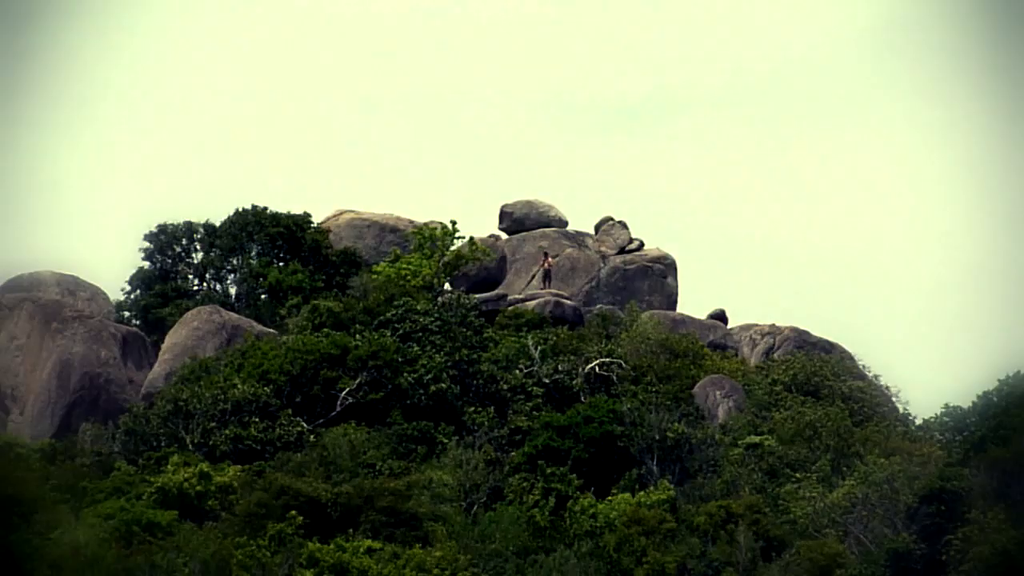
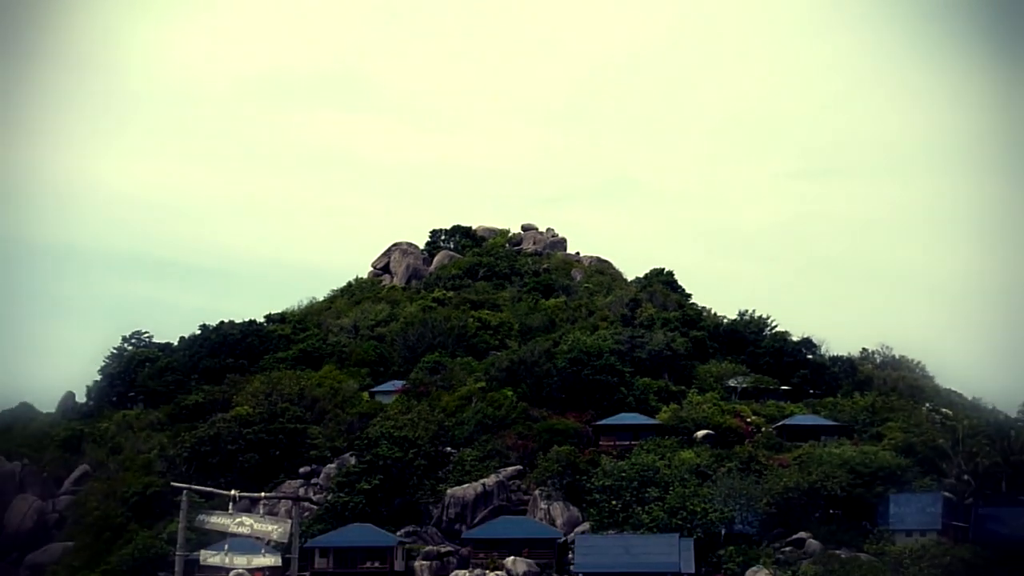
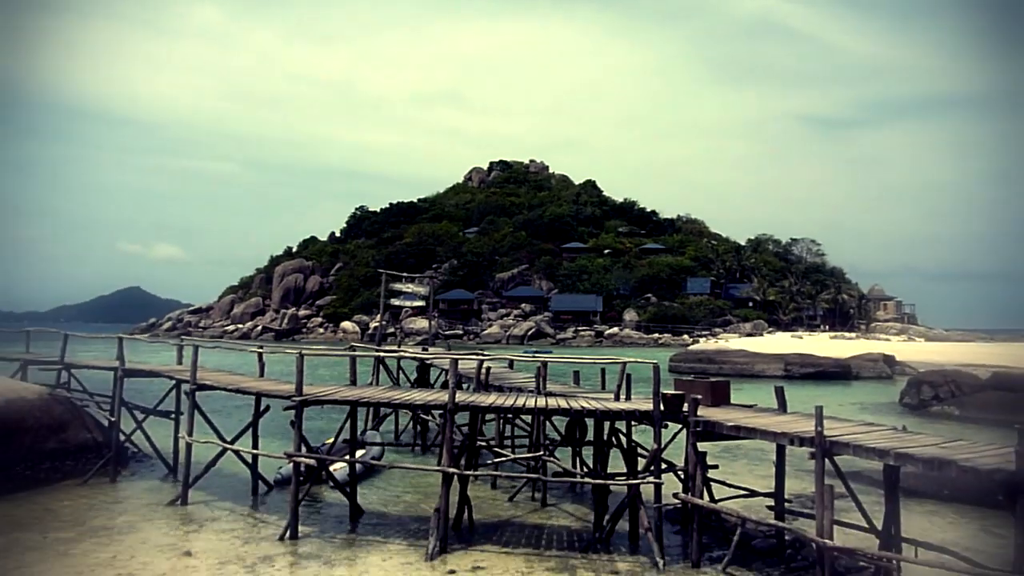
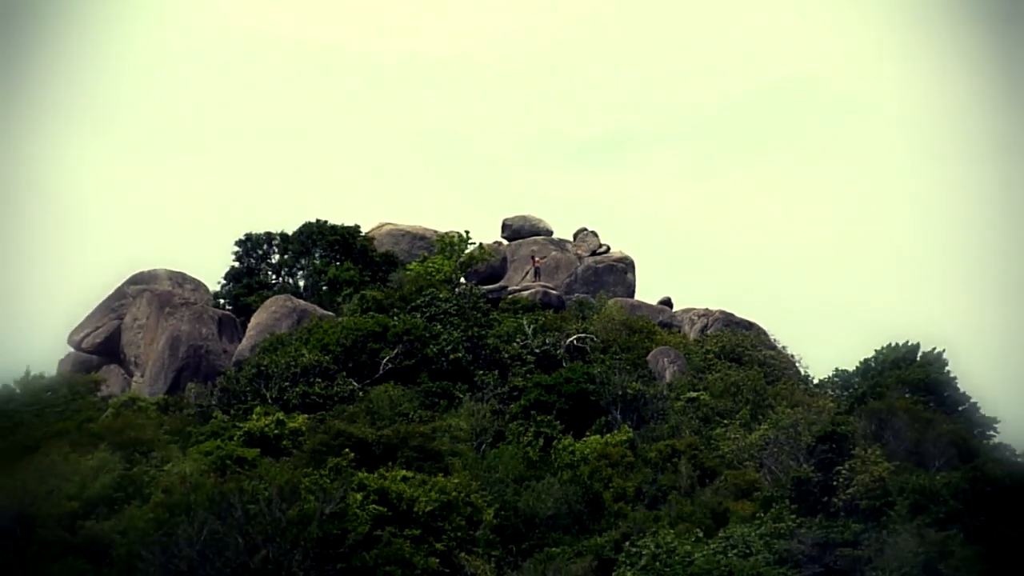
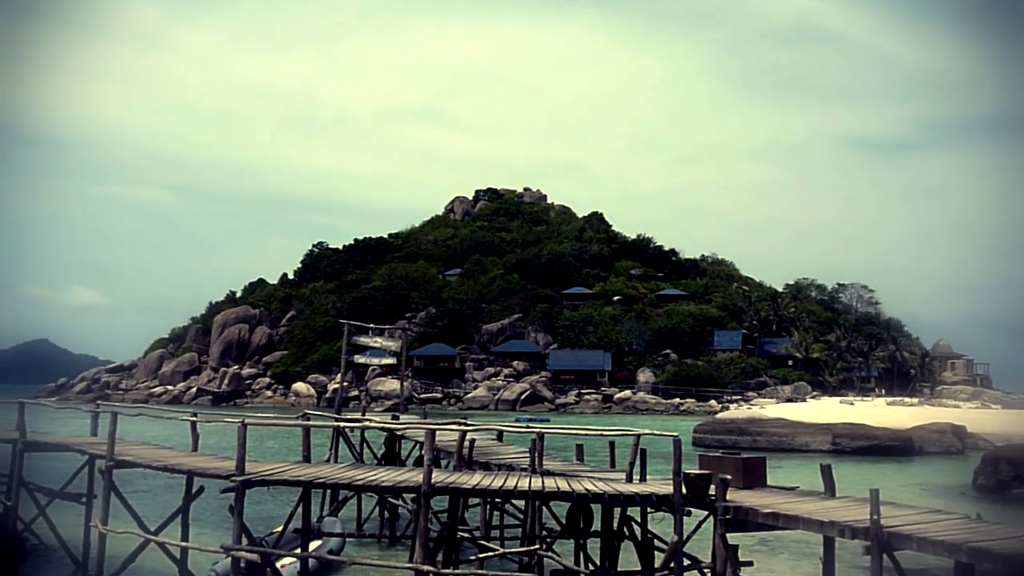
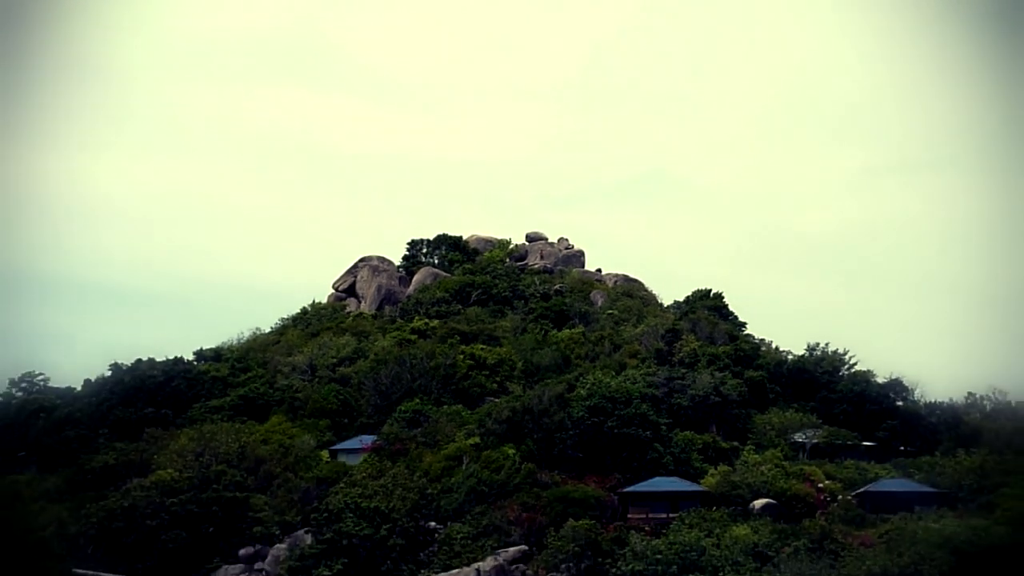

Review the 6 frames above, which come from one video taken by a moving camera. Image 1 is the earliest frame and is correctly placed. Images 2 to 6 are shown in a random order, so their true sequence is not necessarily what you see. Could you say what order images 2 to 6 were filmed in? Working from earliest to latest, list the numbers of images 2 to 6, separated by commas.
4, 6, 2, 5, 3
